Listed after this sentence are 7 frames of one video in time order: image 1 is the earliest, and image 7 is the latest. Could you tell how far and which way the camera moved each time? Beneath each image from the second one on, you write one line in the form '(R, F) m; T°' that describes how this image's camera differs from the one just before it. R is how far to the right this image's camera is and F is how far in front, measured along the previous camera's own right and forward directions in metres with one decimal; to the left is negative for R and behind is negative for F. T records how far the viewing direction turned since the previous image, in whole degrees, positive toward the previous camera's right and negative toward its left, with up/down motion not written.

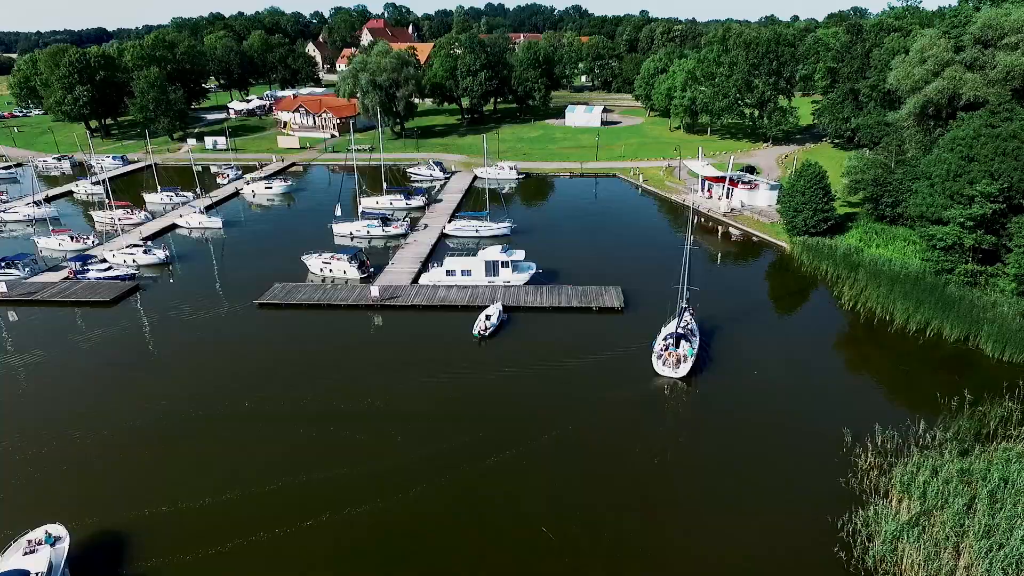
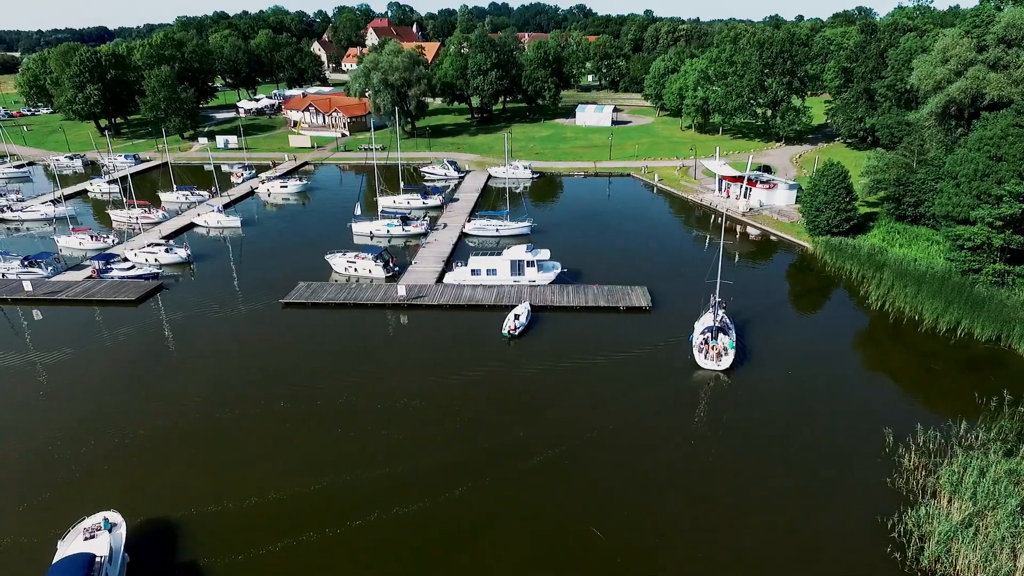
(-1.5, +0.1) m; 0°
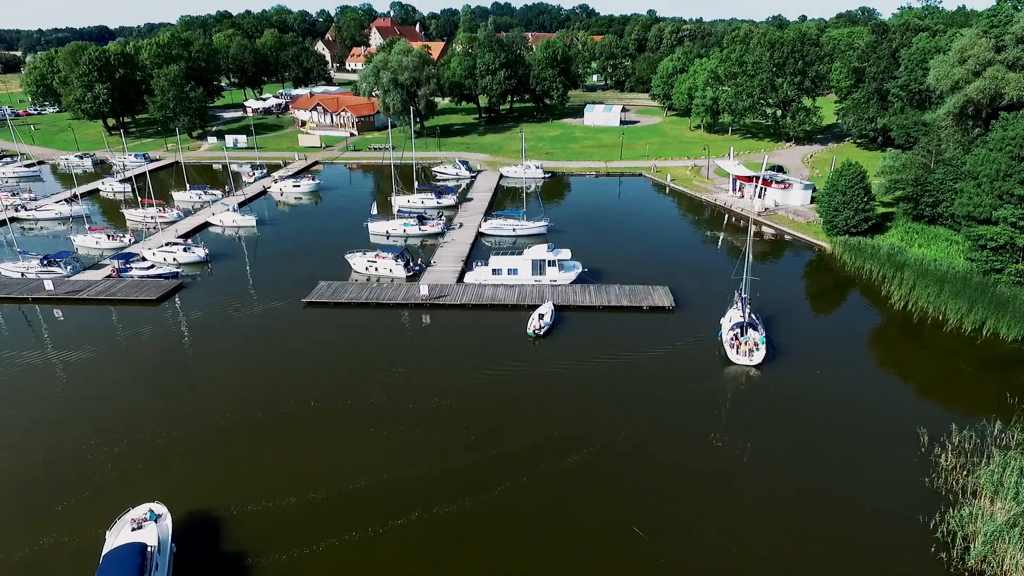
(-1.3, 0.0) m; 0°
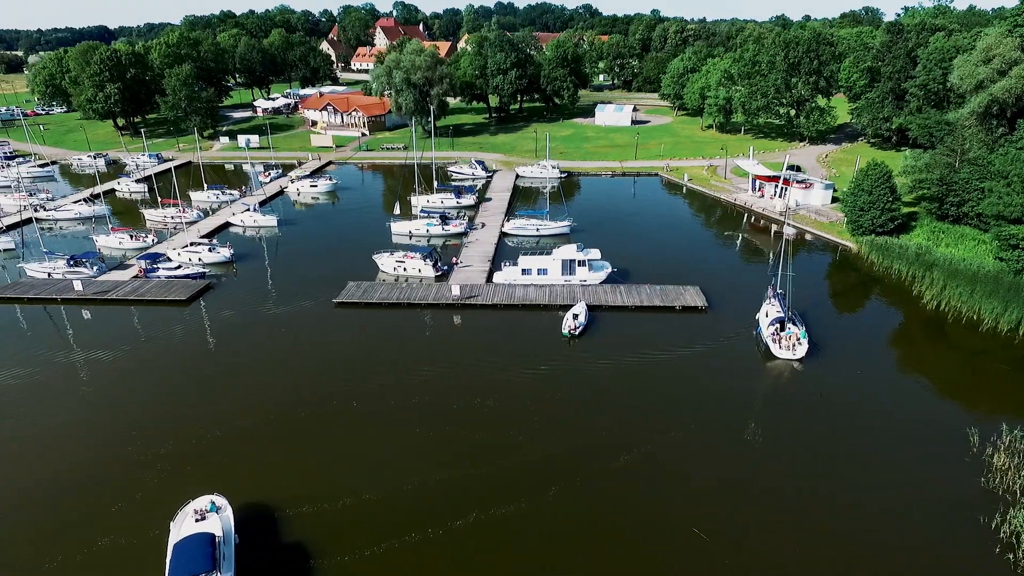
(-1.9, +0.1) m; 0°
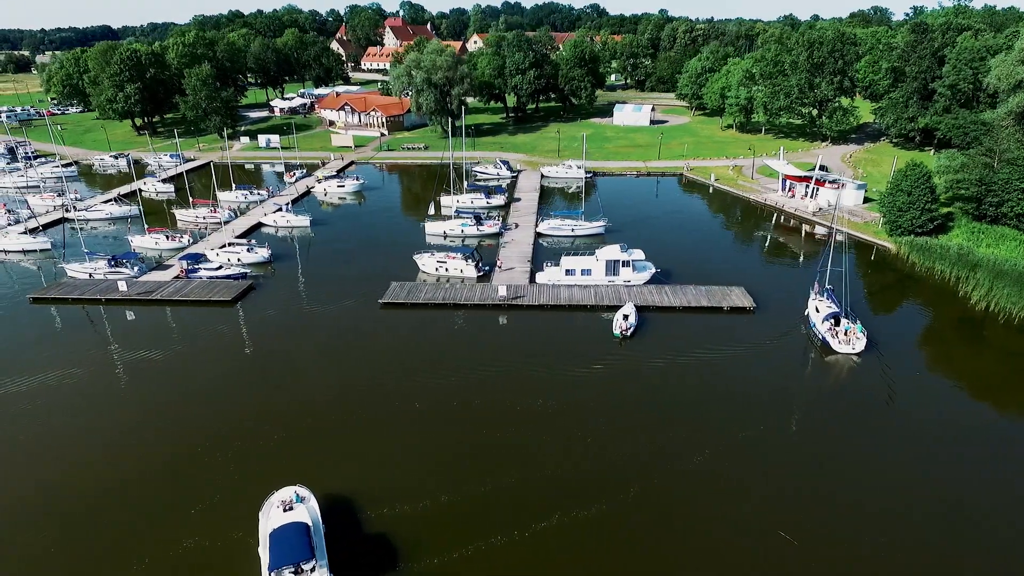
(-2.6, +0.1) m; 0°
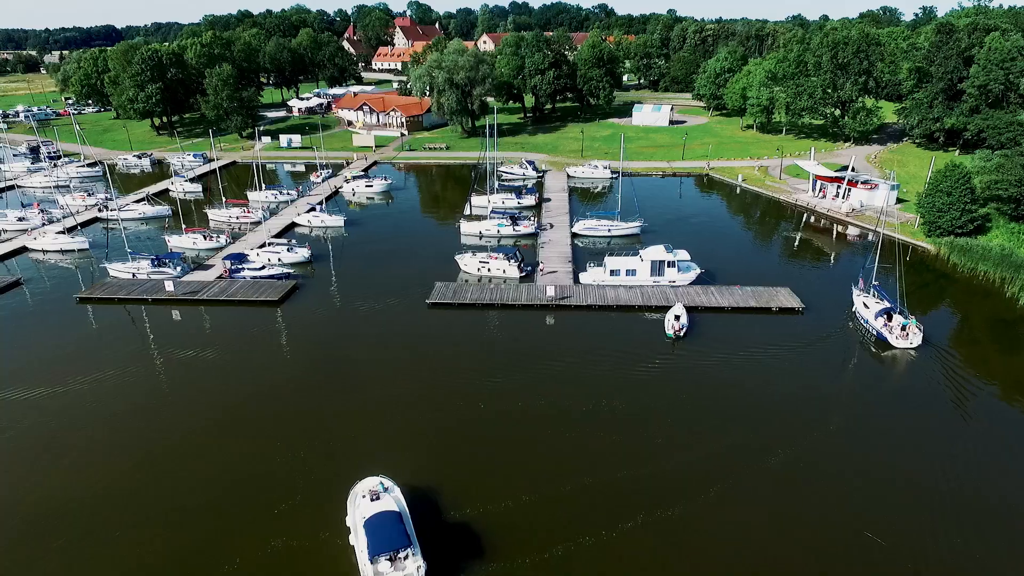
(-2.7, 0.0) m; 0°
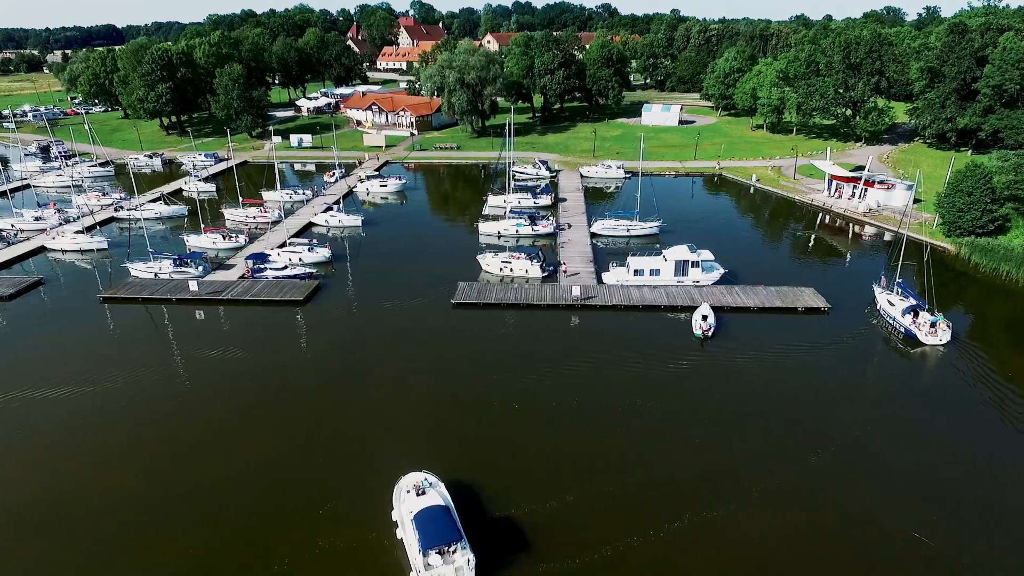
(-1.5, 0.0) m; 0°
